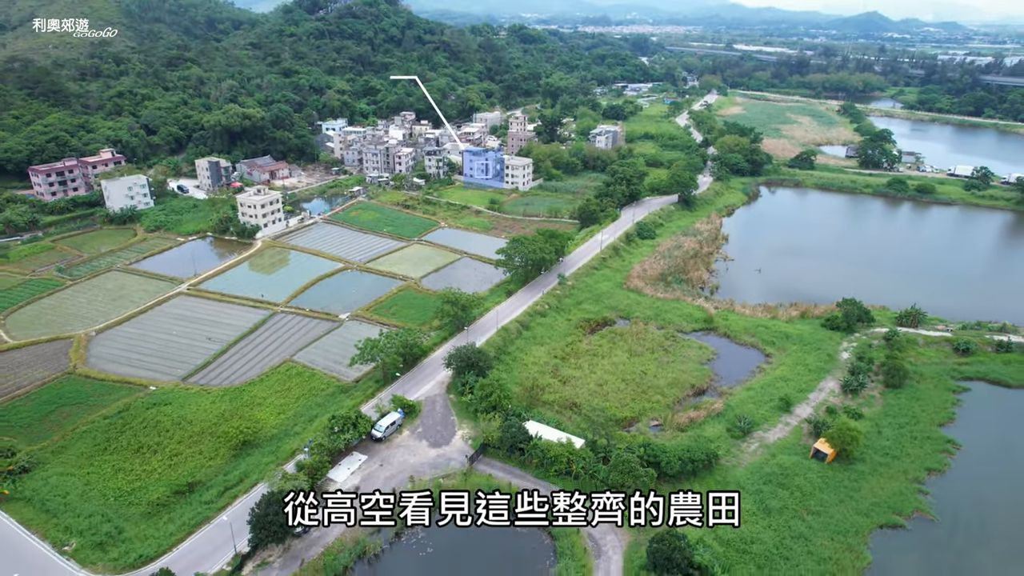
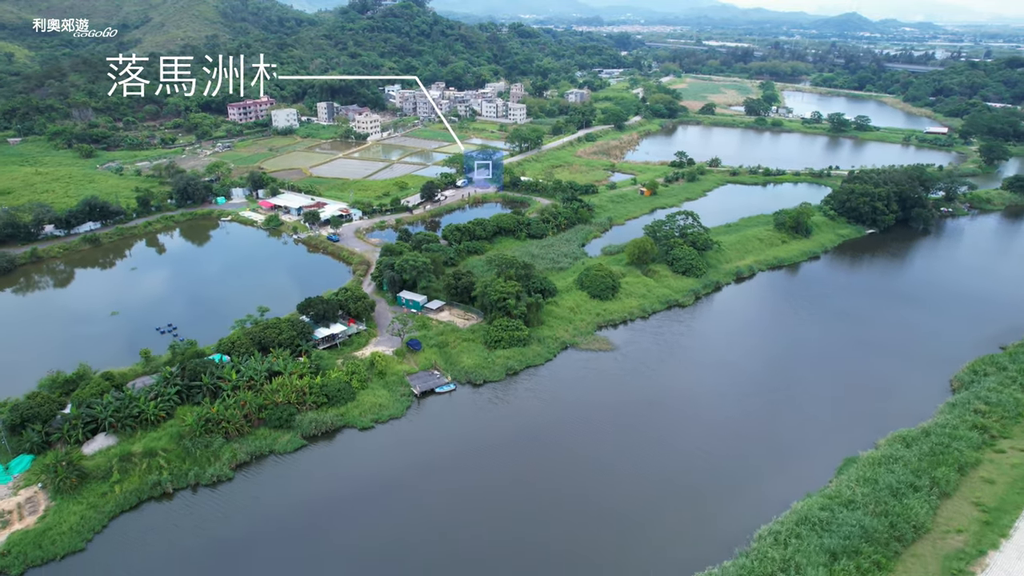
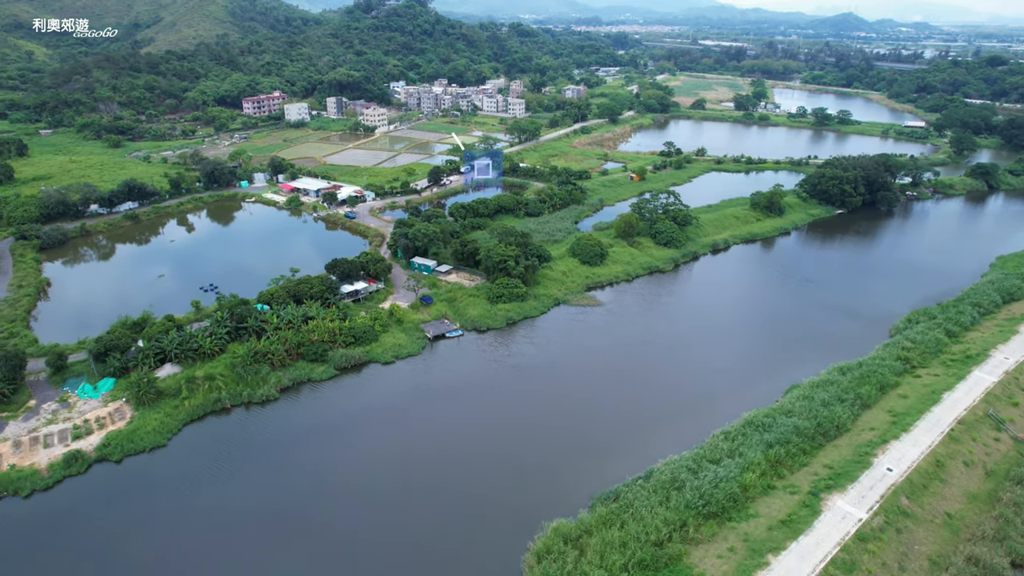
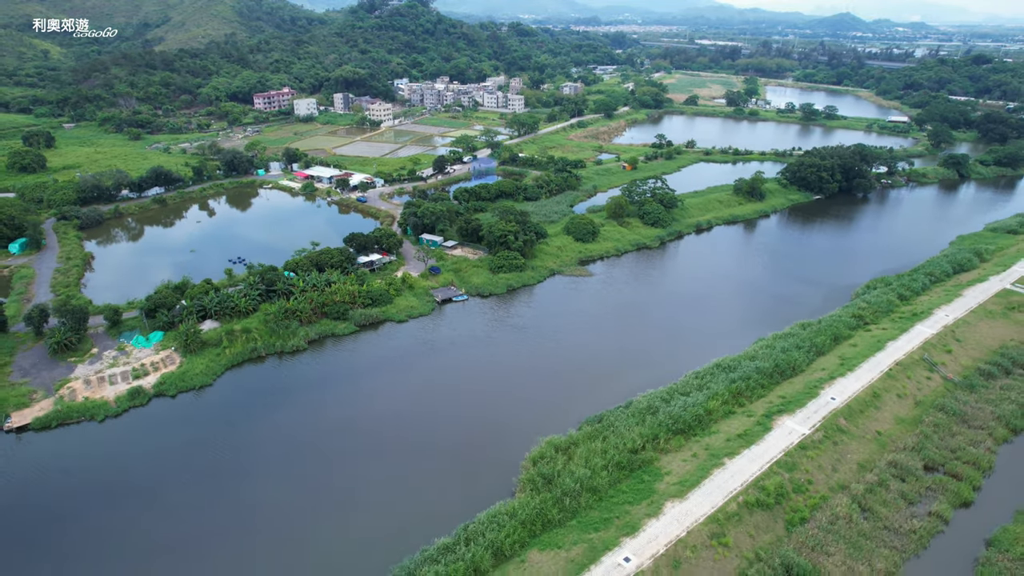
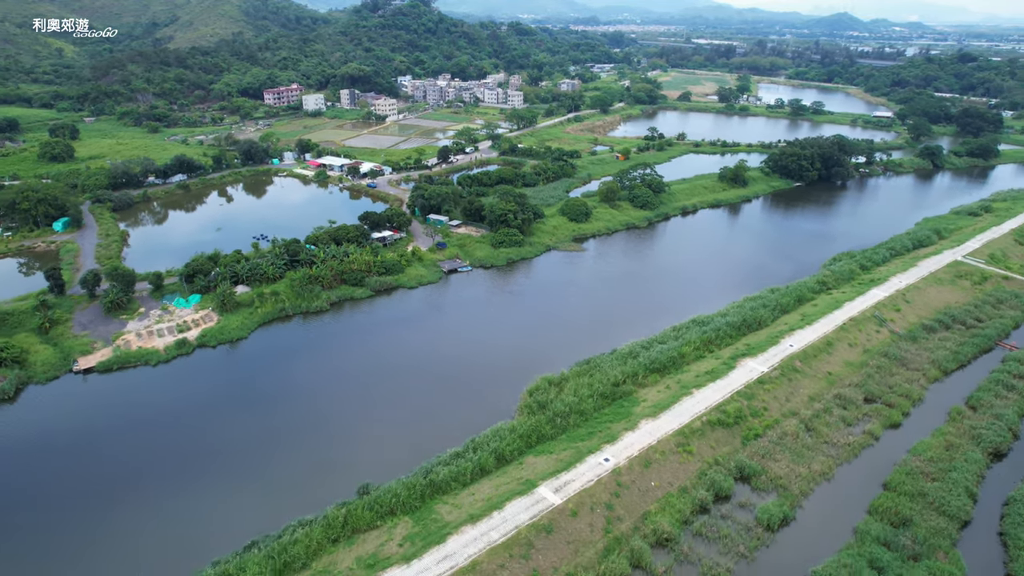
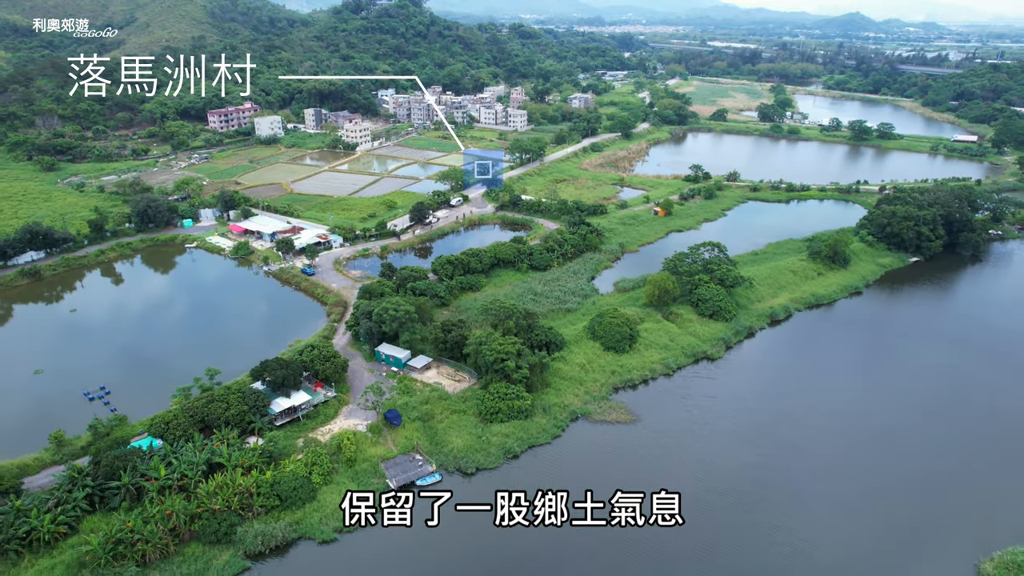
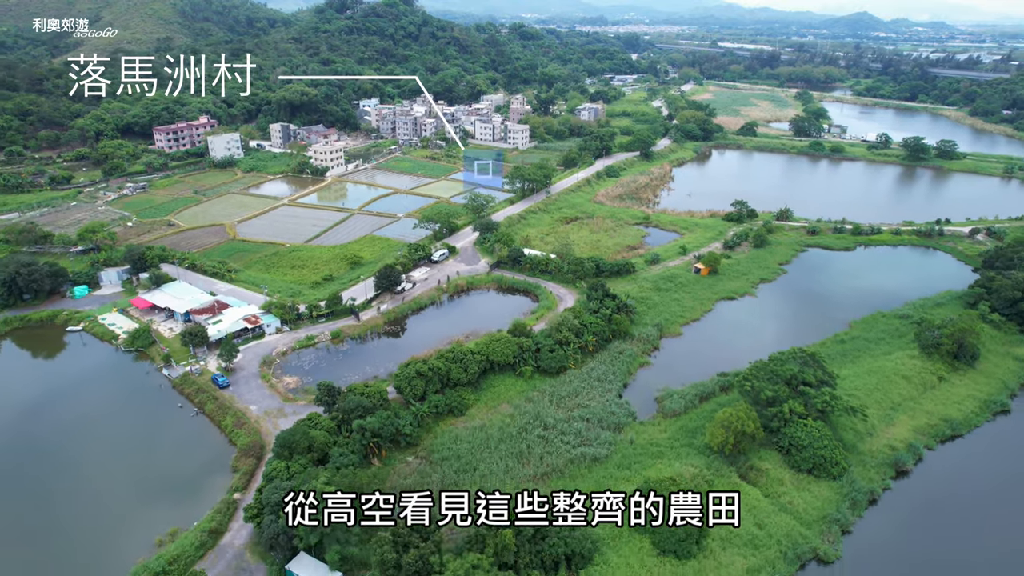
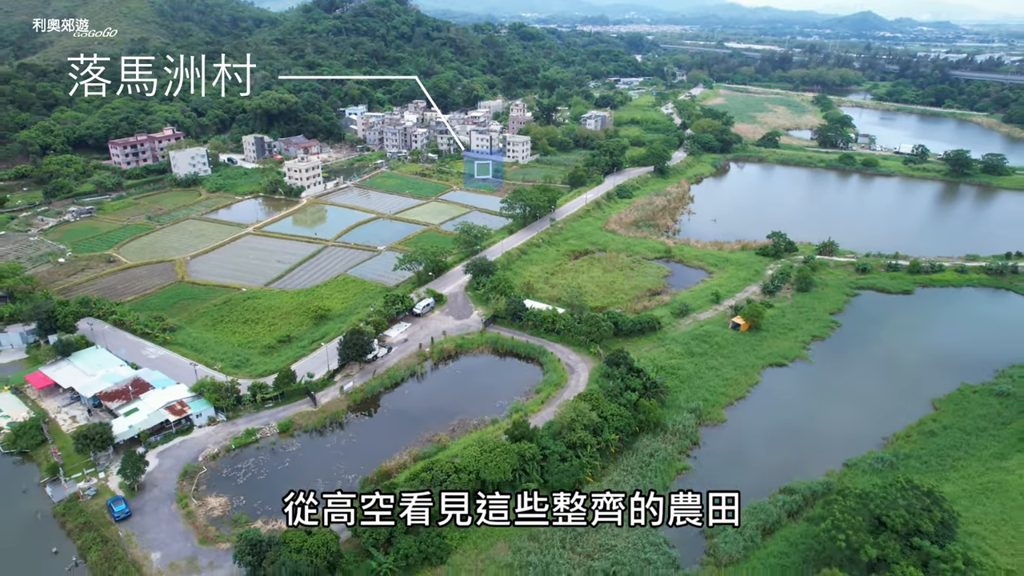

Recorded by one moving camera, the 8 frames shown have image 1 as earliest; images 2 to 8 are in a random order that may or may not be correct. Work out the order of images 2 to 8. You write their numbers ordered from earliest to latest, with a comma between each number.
8, 7, 6, 2, 3, 4, 5
